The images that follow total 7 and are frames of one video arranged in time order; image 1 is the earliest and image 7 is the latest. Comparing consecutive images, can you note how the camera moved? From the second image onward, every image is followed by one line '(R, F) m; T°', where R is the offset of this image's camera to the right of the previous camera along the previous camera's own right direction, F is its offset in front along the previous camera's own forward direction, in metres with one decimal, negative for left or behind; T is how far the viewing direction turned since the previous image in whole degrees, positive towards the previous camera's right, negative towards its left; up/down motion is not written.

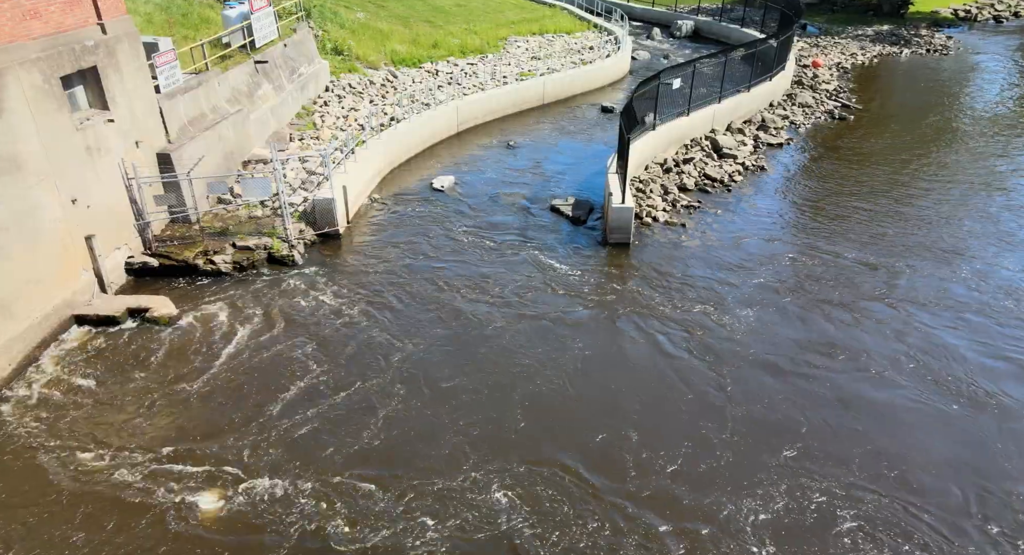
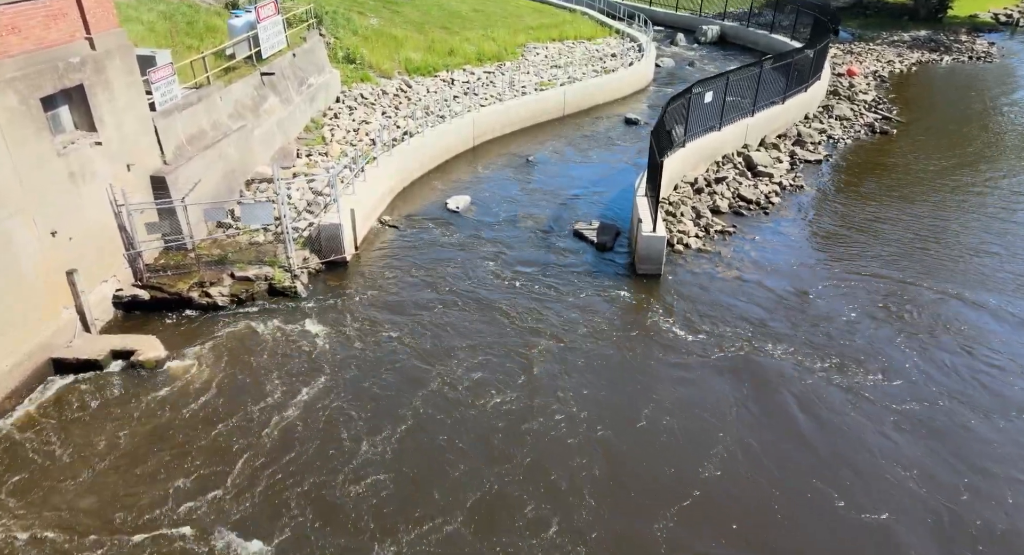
(-0.1, +1.3) m; -1°
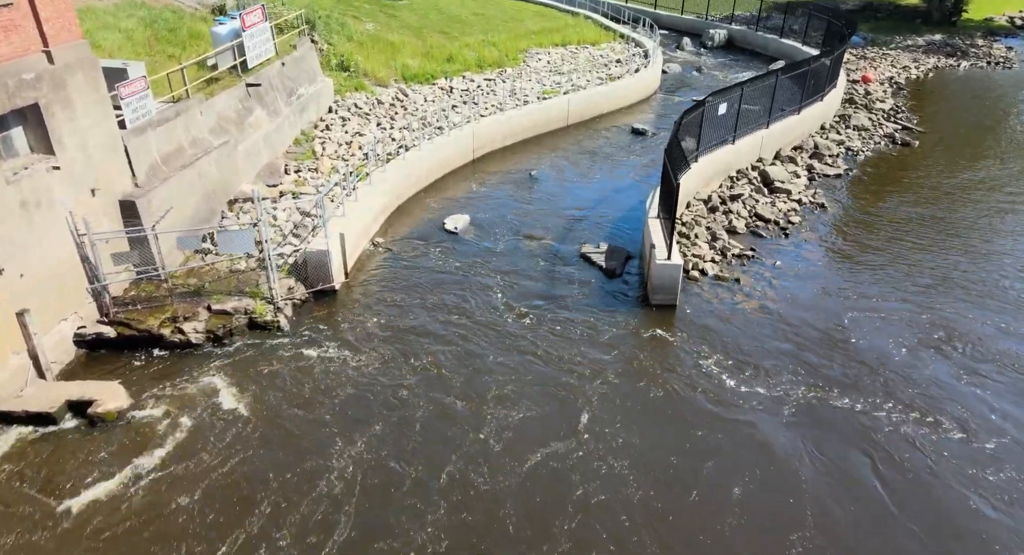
(0.0, +1.3) m; 0°
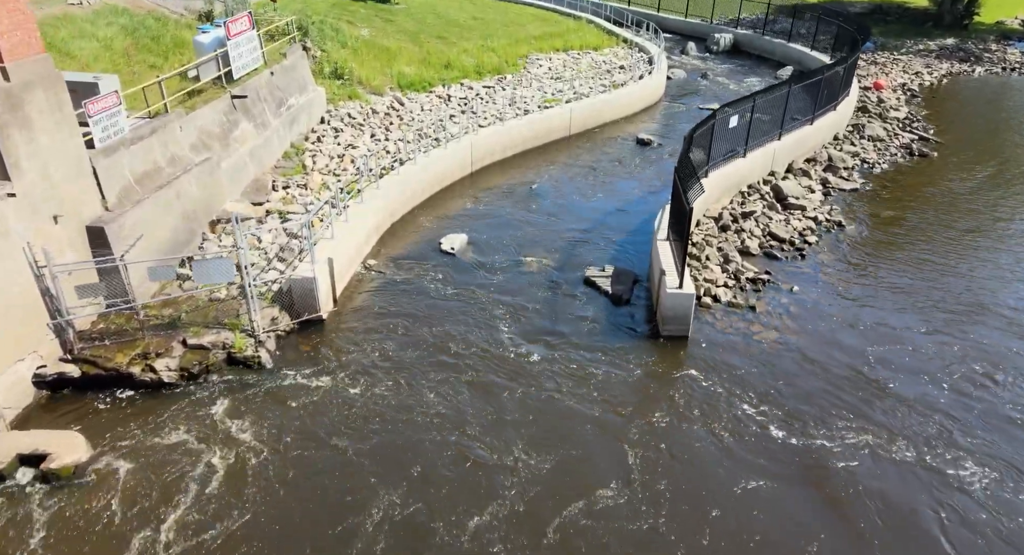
(0.0, +1.0) m; 0°
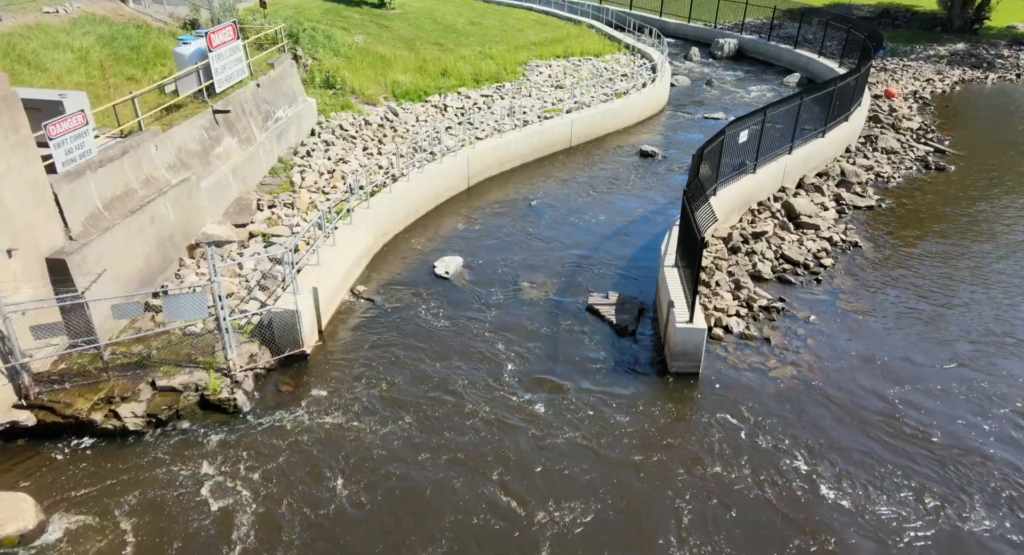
(0.0, +1.0) m; 0°
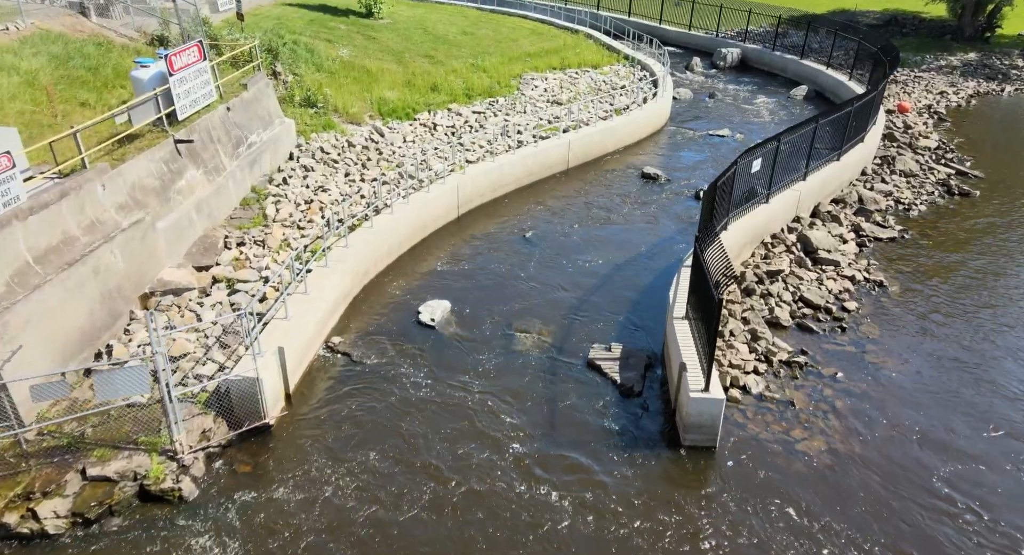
(+0.1, +1.6) m; 0°
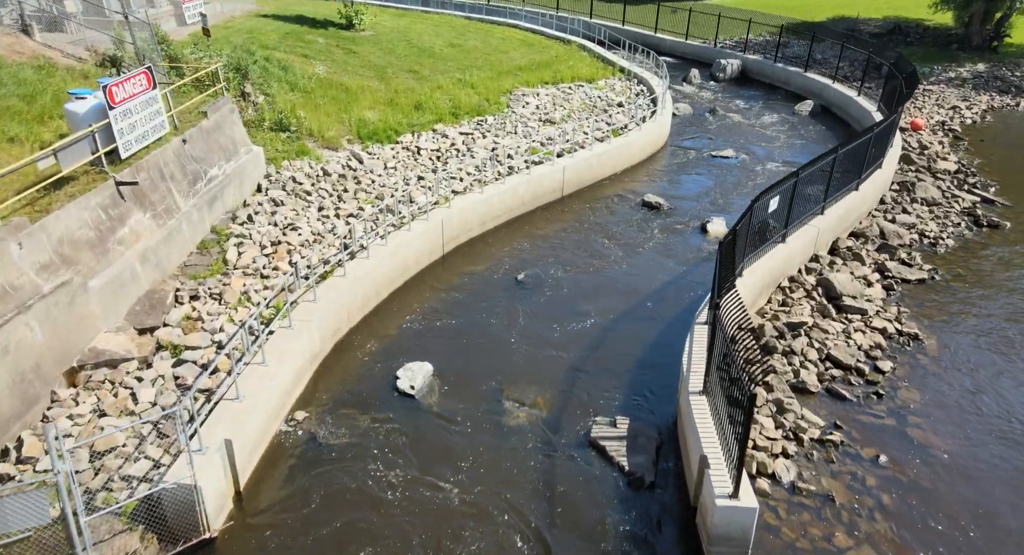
(0.0, +1.9) m; +1°
